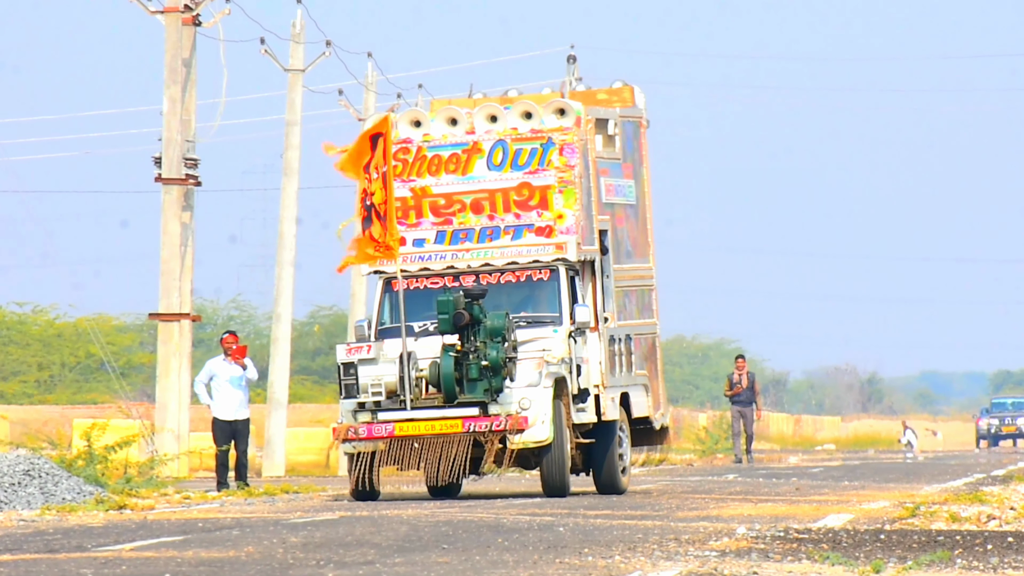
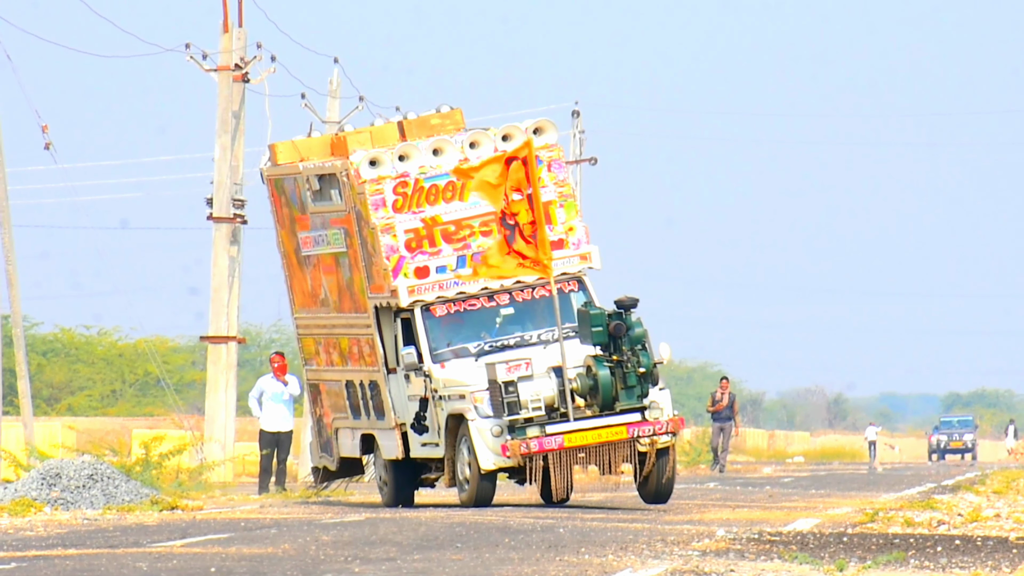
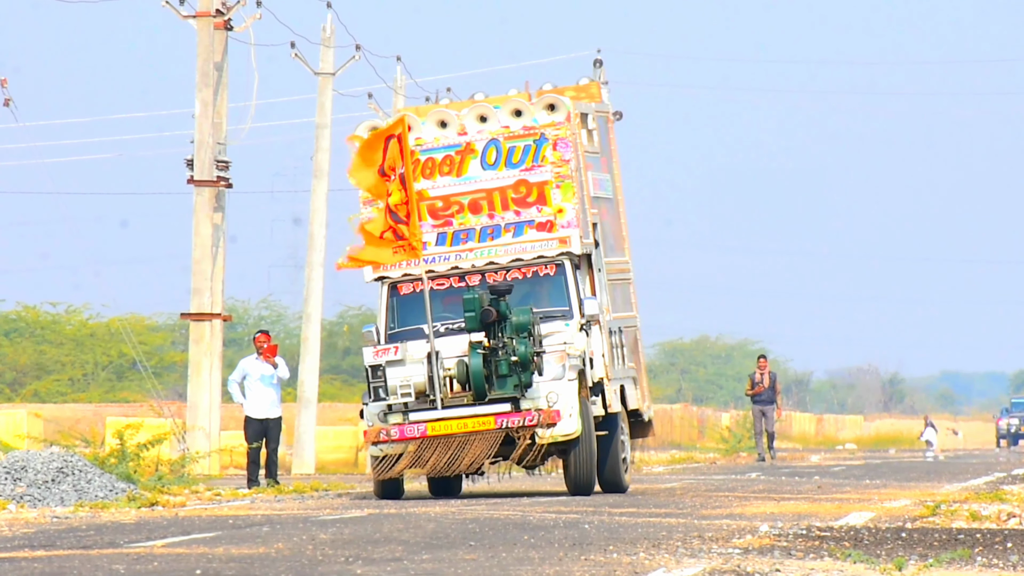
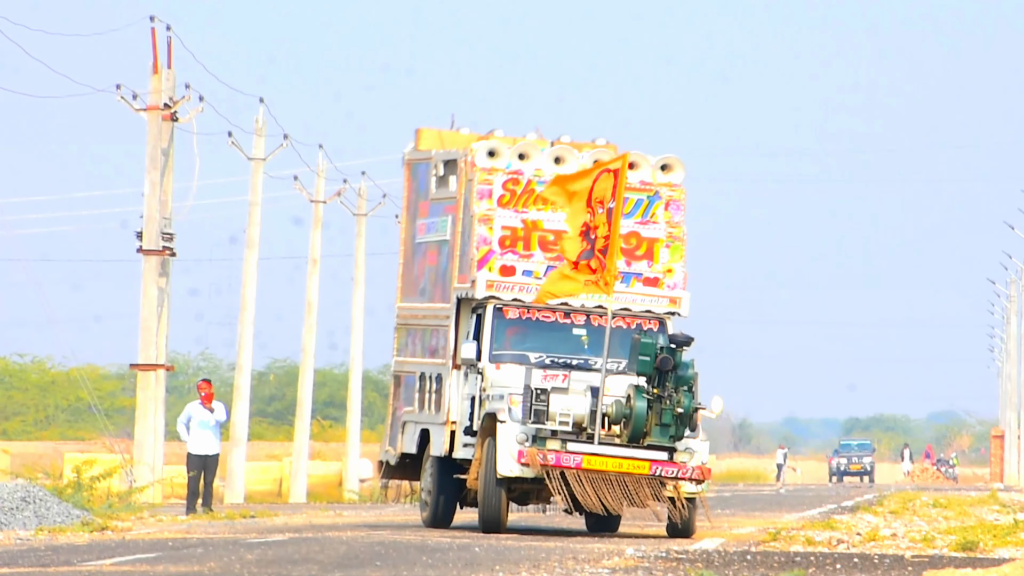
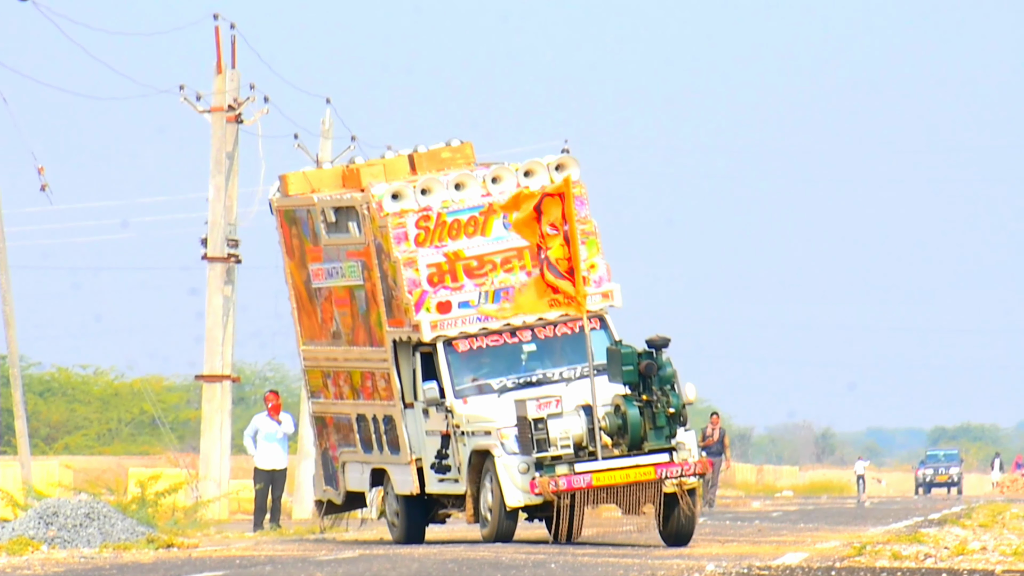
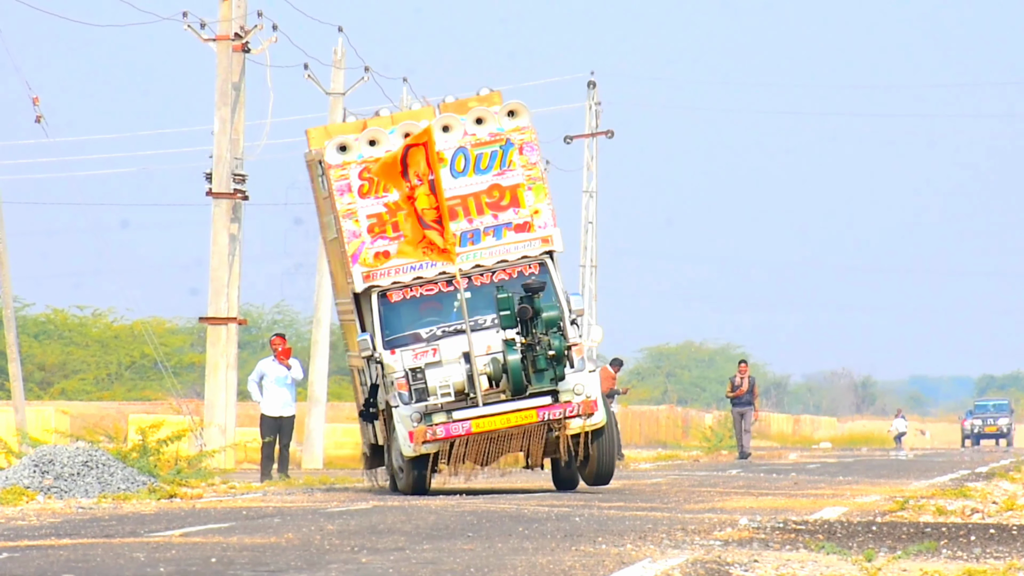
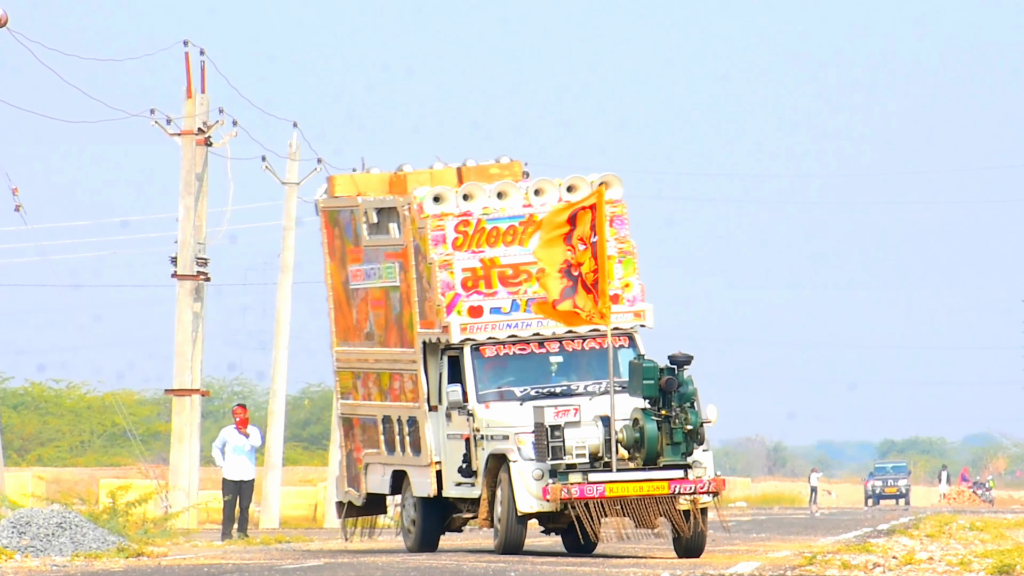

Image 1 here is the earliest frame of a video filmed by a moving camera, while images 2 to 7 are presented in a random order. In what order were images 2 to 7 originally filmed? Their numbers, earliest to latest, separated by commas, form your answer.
3, 6, 2, 5, 7, 4
